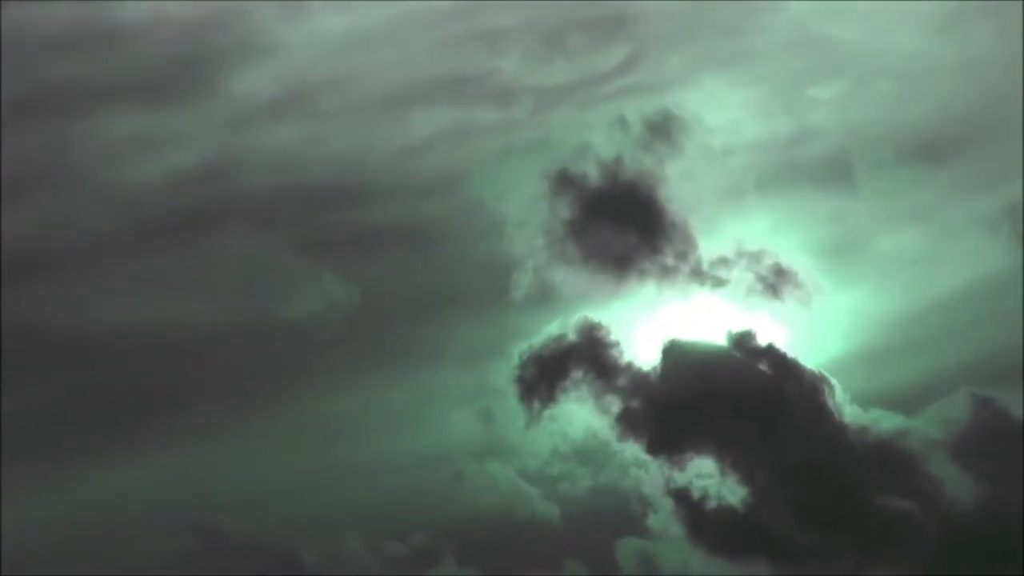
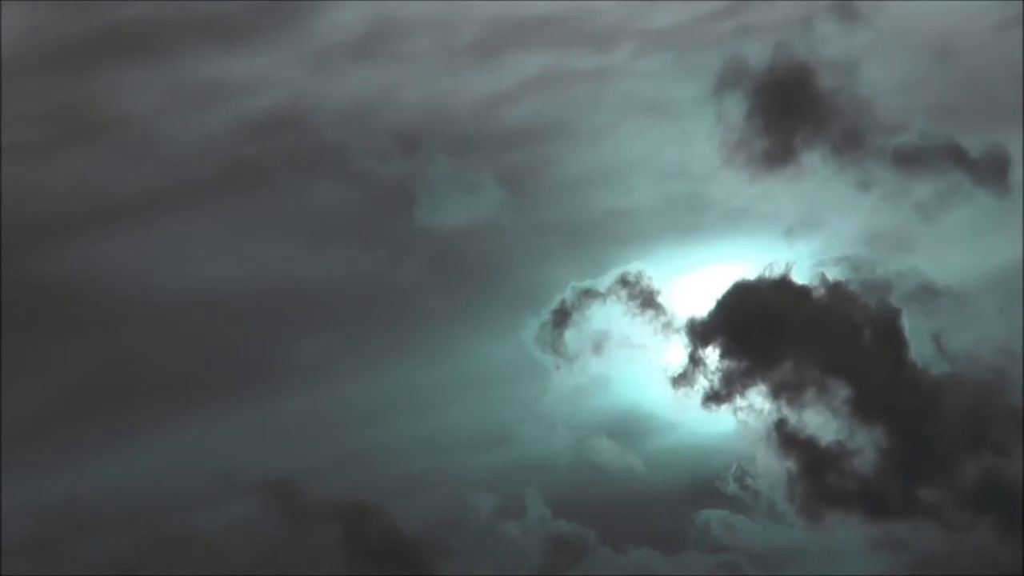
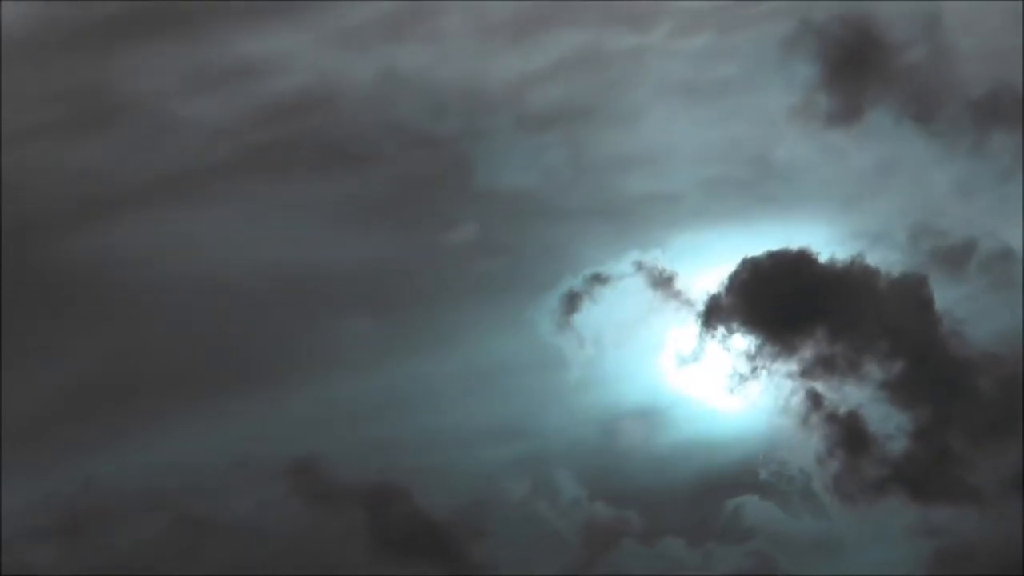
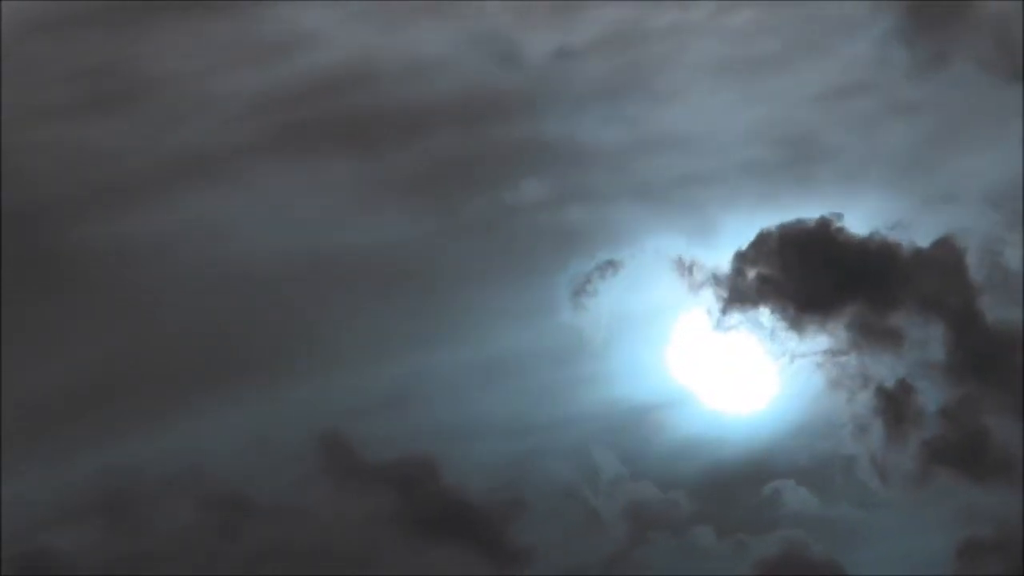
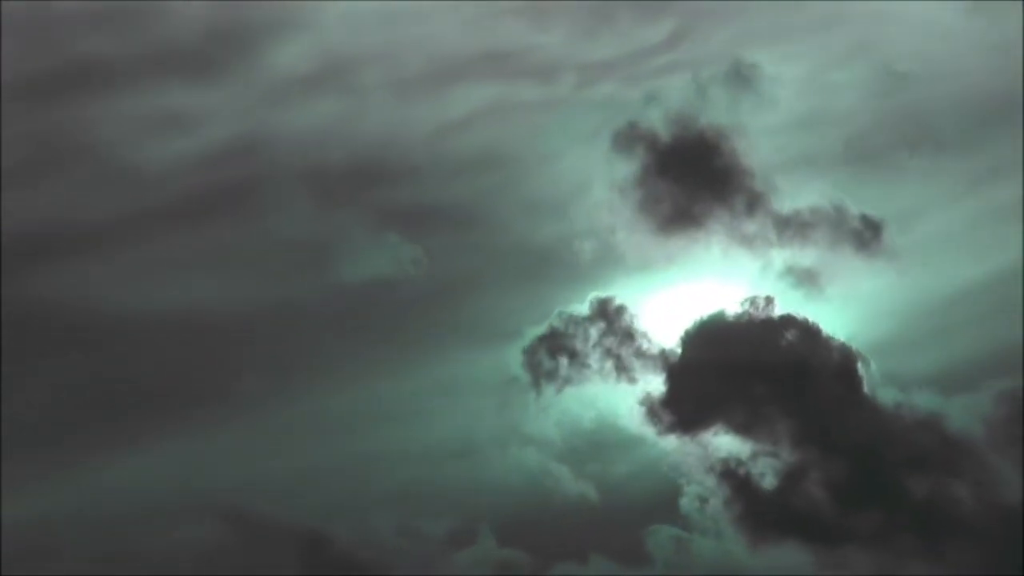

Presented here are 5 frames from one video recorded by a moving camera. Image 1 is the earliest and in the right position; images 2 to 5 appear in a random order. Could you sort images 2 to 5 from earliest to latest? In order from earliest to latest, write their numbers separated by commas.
5, 2, 3, 4
